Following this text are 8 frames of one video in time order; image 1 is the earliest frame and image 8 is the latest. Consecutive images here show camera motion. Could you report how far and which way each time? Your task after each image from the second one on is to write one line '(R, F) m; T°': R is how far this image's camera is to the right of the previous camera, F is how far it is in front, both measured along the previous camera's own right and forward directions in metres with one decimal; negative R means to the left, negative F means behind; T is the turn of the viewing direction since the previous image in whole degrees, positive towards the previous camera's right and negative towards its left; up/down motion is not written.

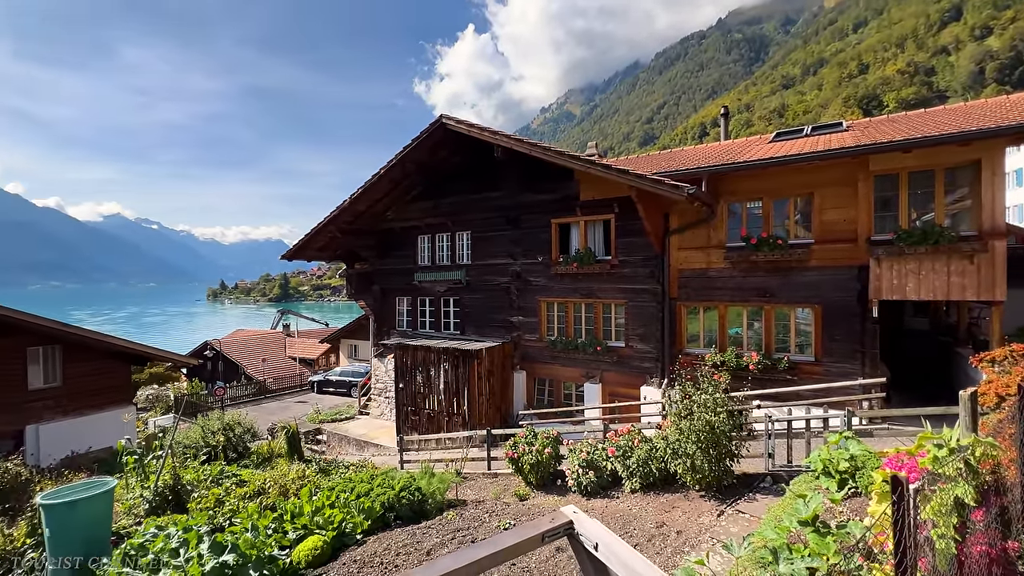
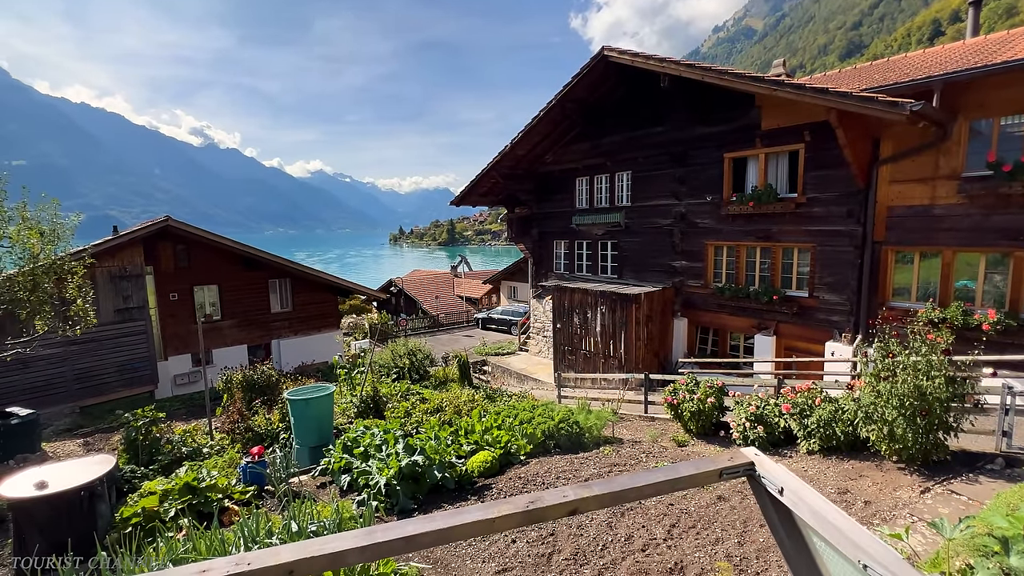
(-0.1, 0.0) m; -18°
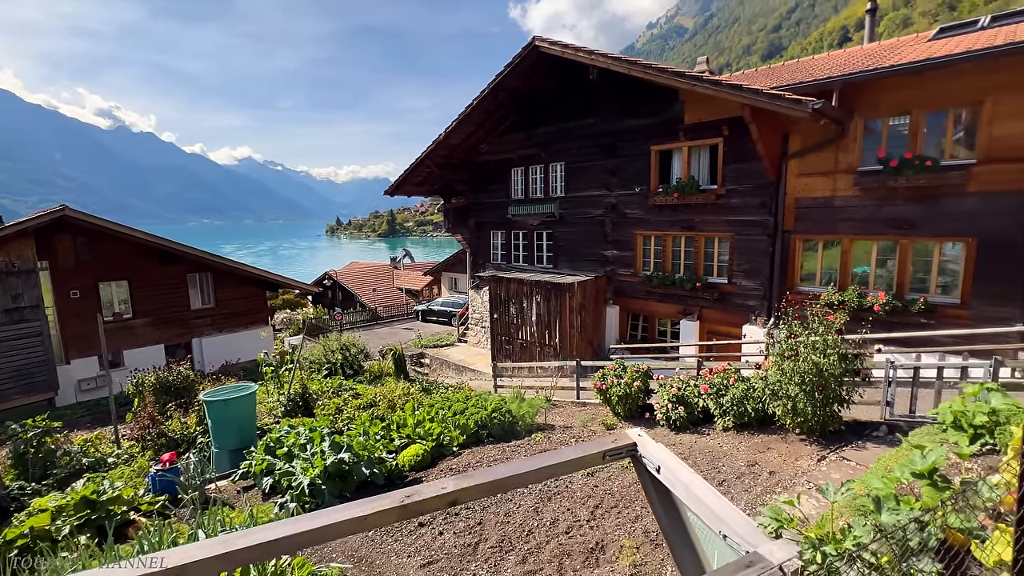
(+0.2, 0.0) m; +7°
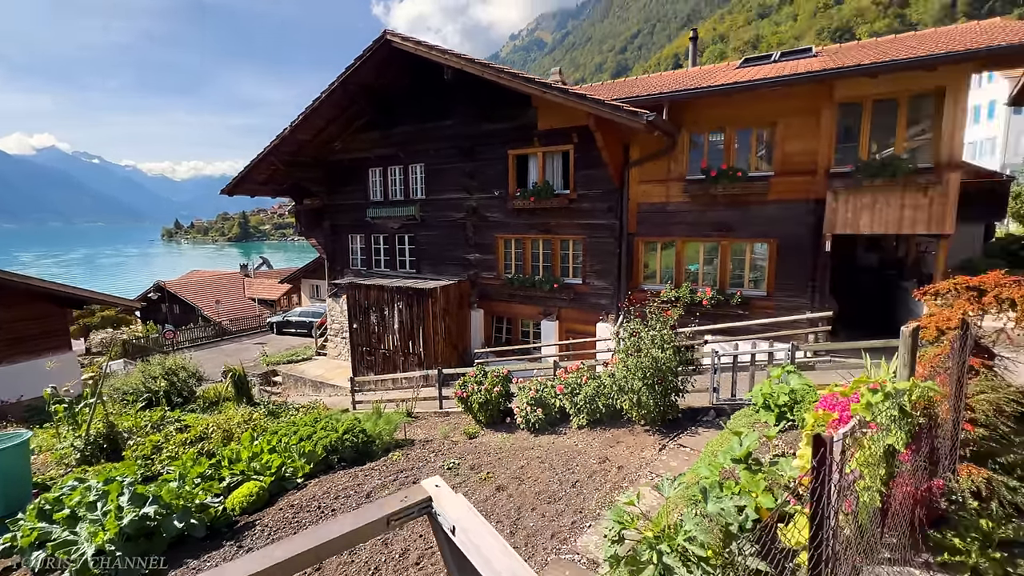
(+0.3, +0.3) m; +15°
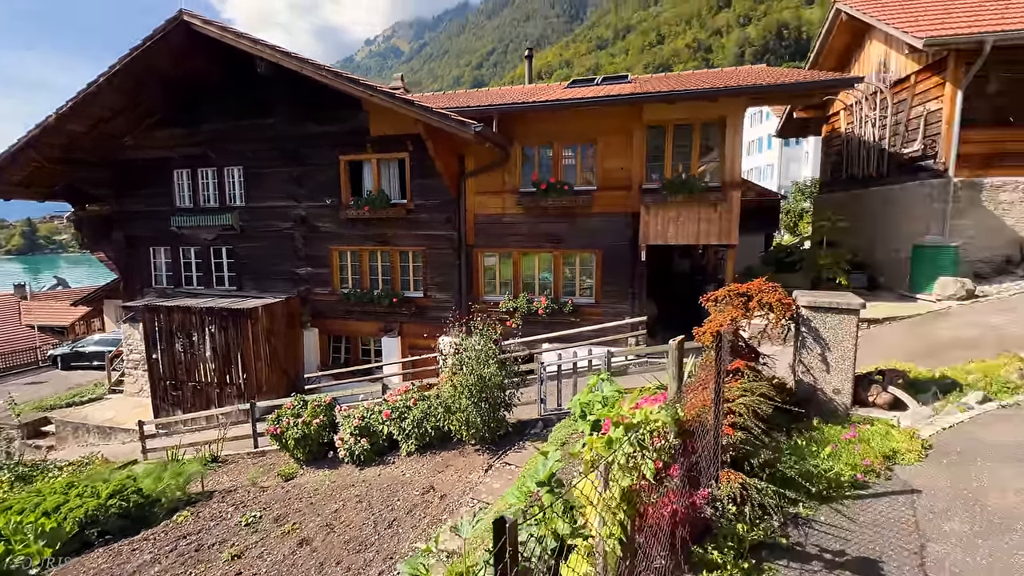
(+0.6, +0.3) m; +16°
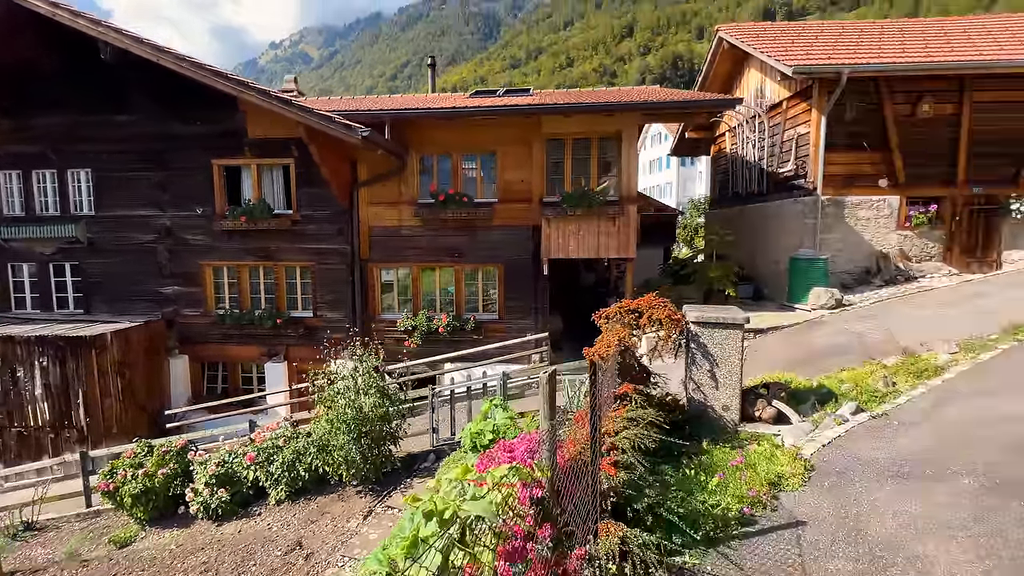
(+0.4, +0.5) m; +10°
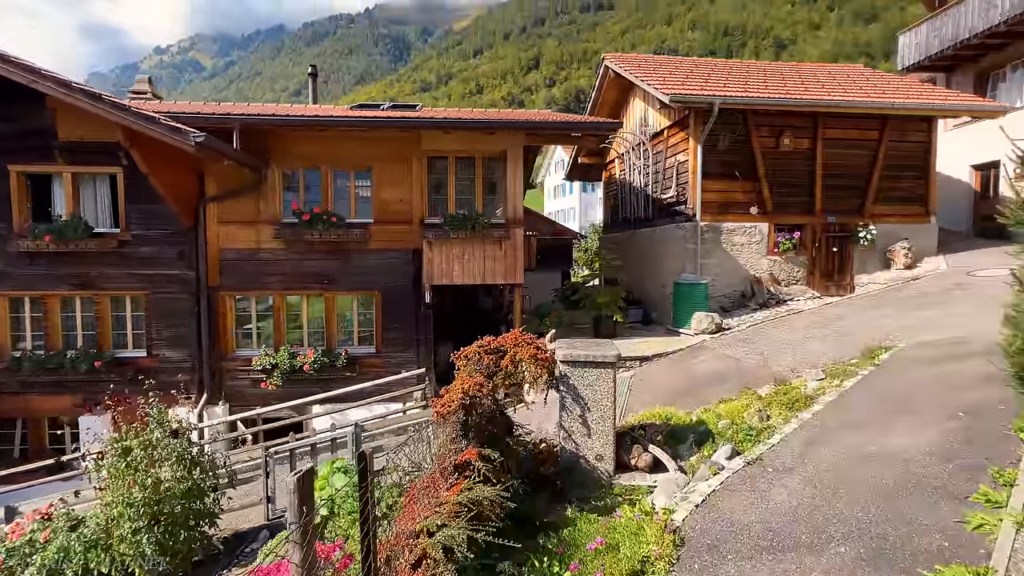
(+0.6, +0.7) m; +10°
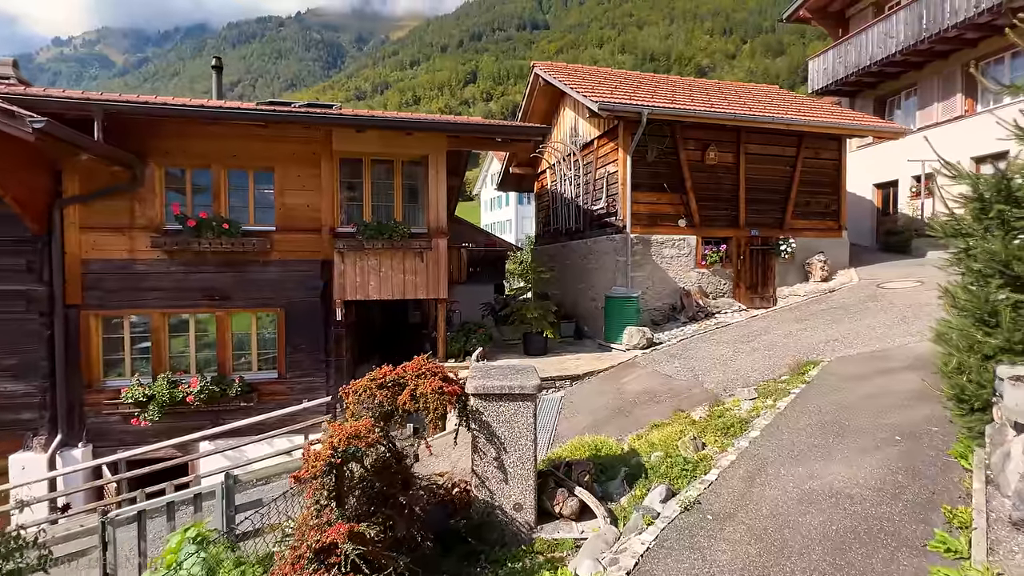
(+0.3, +0.6) m; +7°
